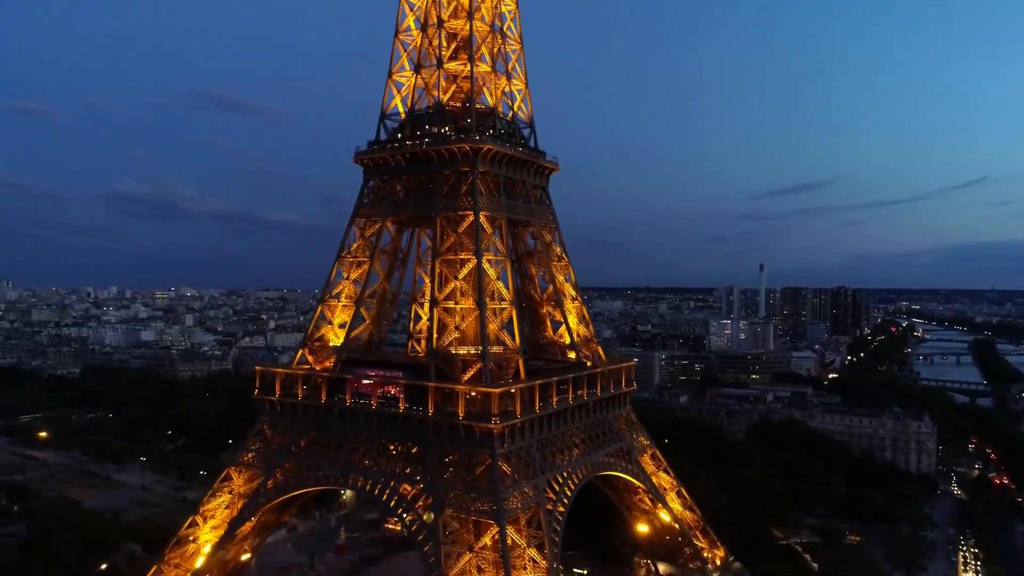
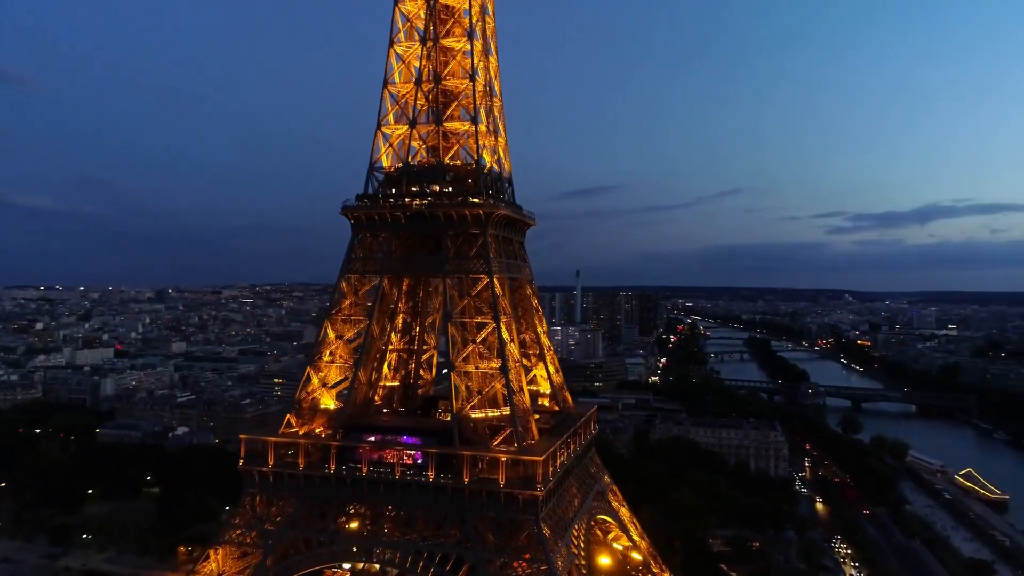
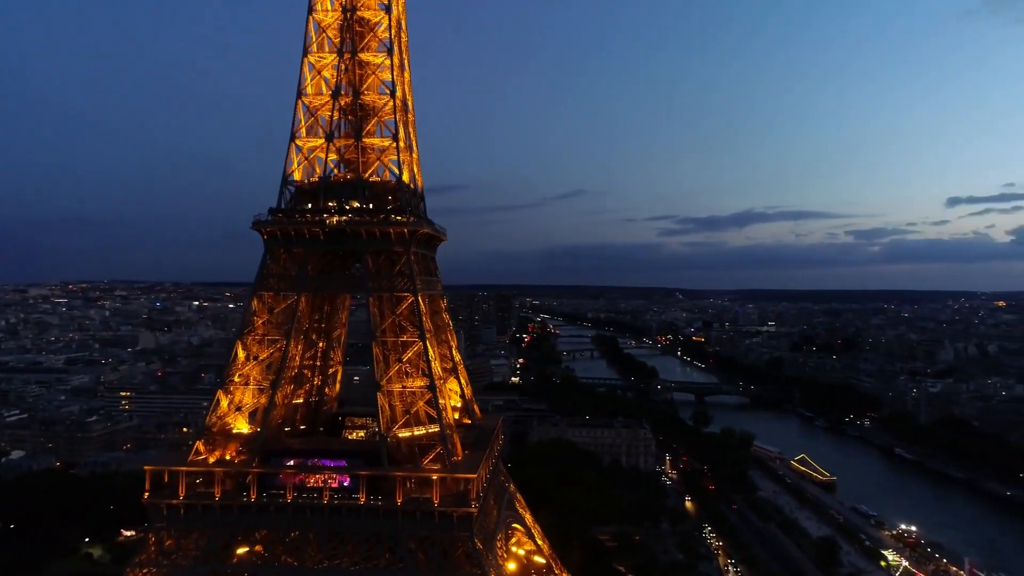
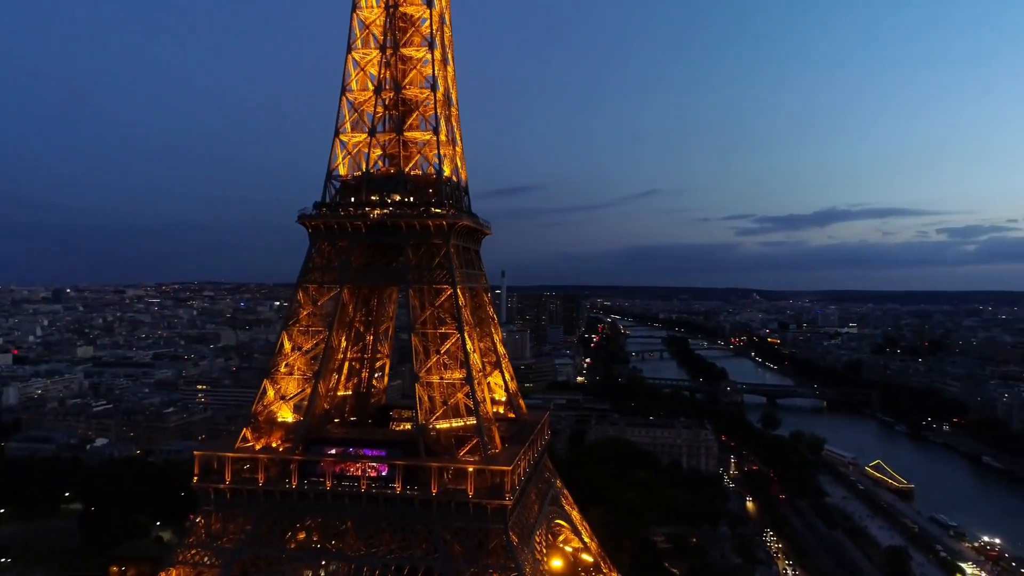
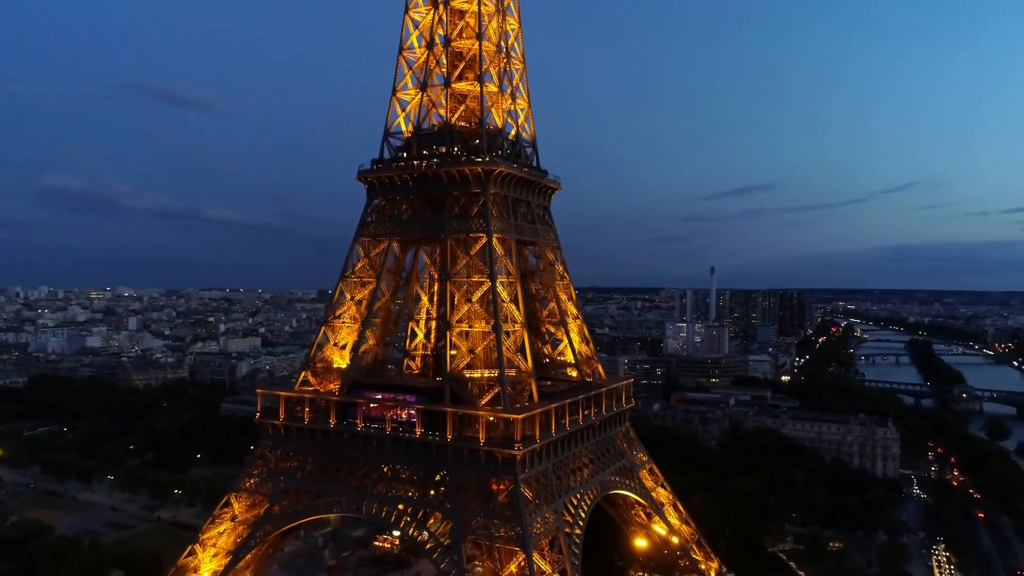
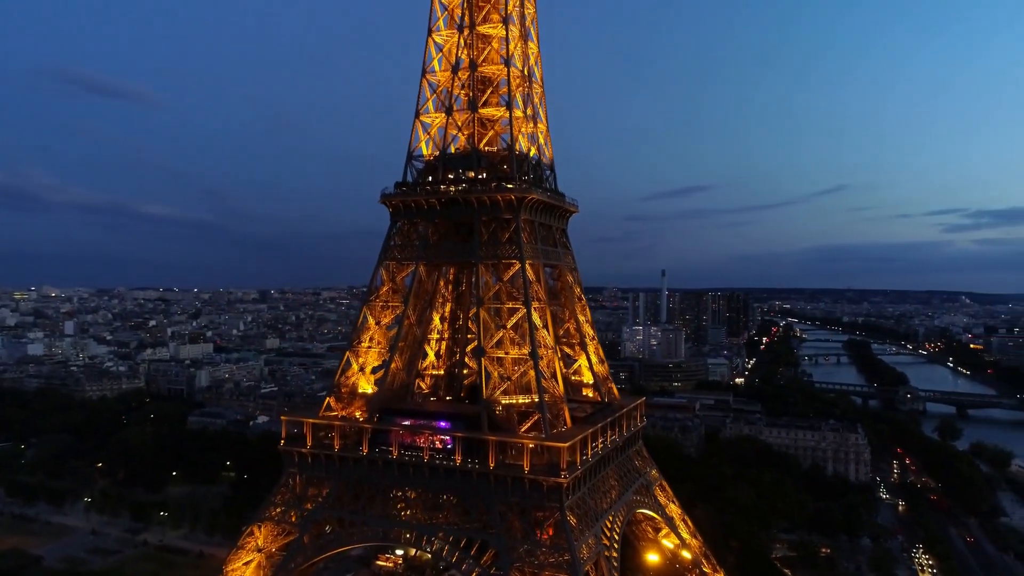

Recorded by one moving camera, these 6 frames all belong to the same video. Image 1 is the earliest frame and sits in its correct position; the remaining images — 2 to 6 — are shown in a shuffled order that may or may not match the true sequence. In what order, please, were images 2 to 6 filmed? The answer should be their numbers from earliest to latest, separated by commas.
5, 6, 2, 4, 3
